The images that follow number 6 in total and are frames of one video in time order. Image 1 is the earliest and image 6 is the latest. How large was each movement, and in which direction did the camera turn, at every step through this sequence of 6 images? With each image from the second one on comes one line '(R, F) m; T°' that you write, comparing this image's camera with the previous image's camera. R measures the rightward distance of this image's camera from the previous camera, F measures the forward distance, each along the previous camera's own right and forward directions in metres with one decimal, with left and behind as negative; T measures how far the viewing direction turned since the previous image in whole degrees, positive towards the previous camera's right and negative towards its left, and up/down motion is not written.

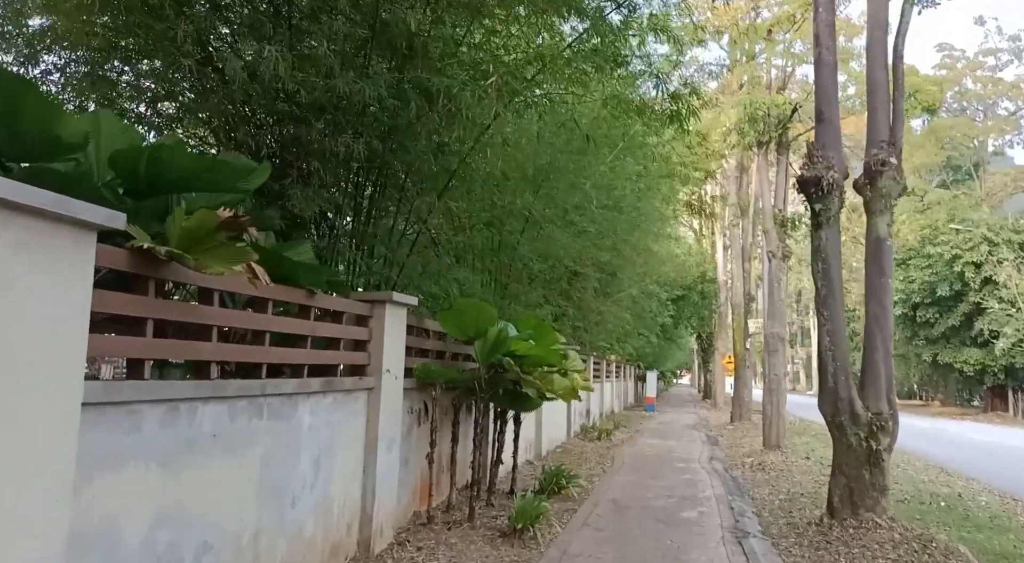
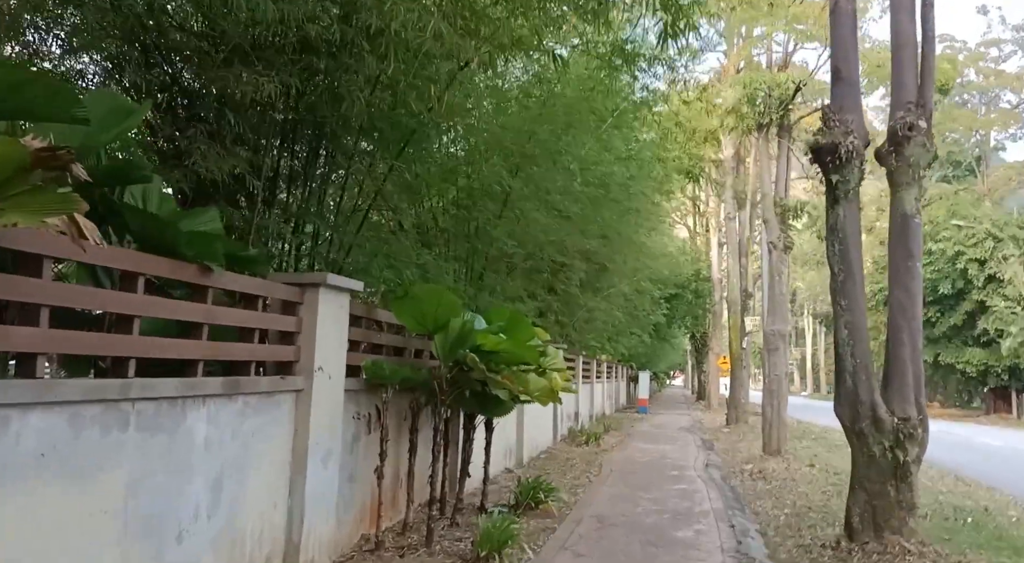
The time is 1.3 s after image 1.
(+0.2, +0.9) m; 0°
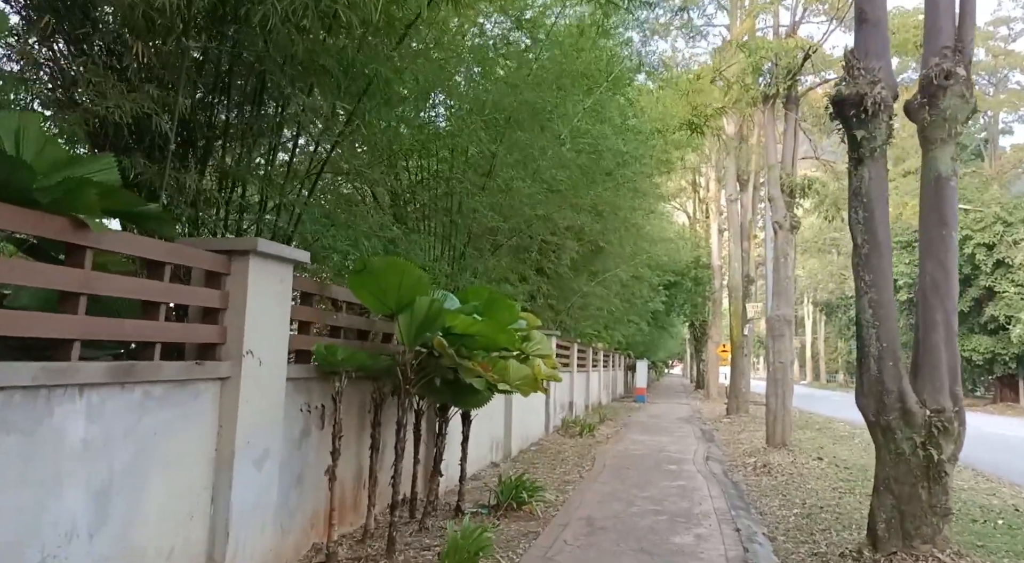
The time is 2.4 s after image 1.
(+0.1, +0.7) m; 0°
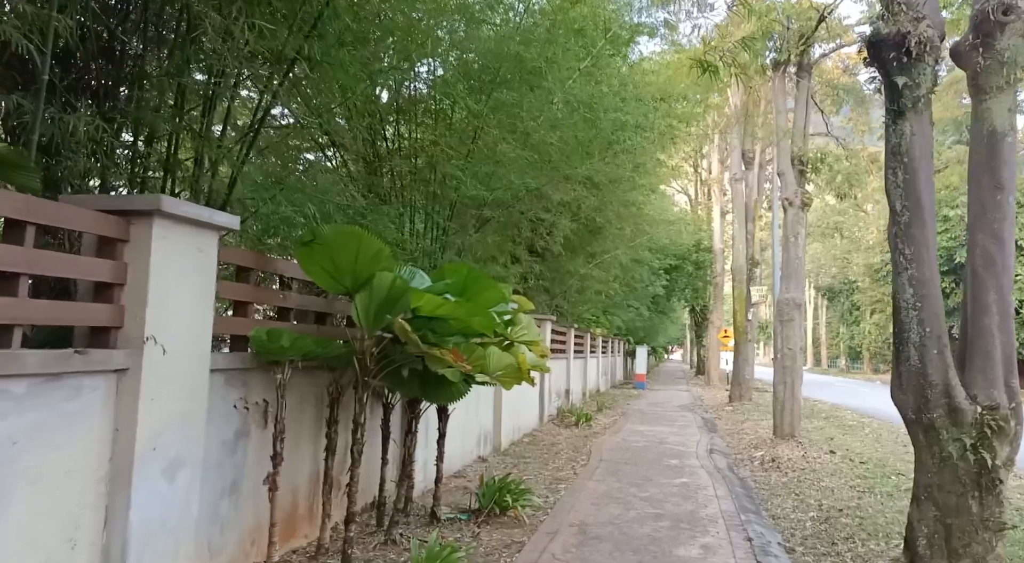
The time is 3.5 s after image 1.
(+0.1, +0.7) m; 0°
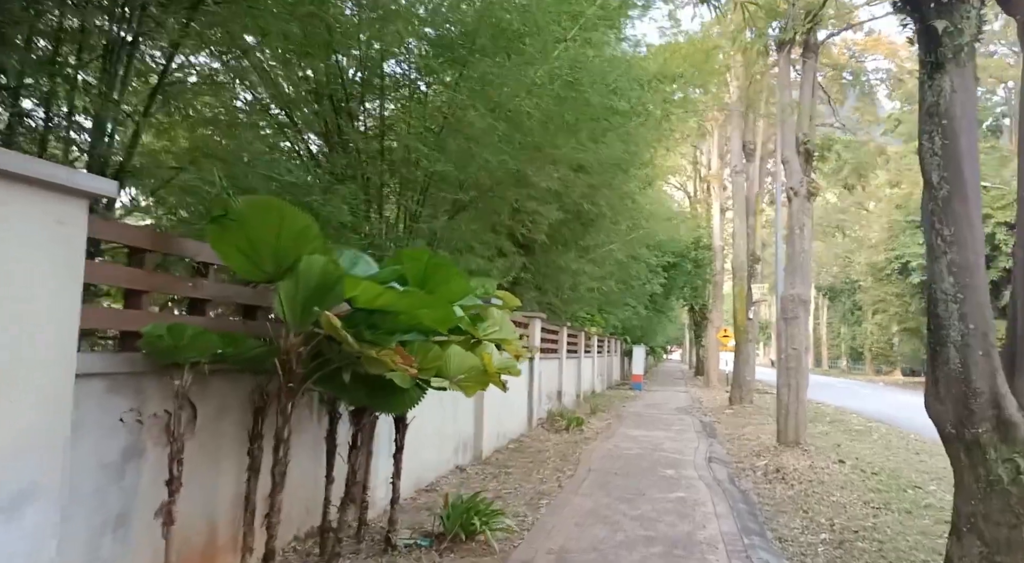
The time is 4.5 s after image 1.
(+0.2, +0.7) m; 0°
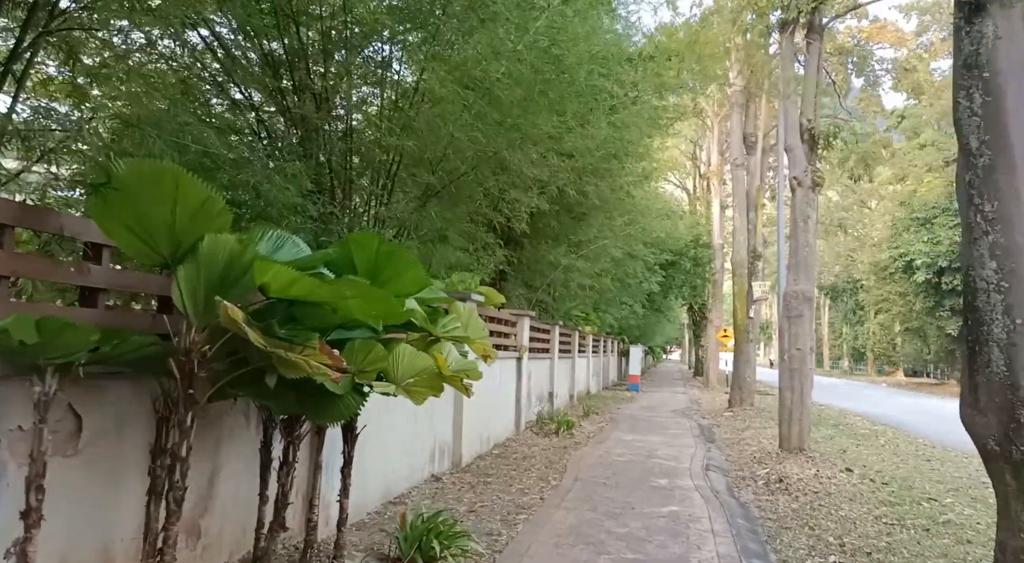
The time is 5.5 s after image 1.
(+0.2, +0.6) m; 0°
